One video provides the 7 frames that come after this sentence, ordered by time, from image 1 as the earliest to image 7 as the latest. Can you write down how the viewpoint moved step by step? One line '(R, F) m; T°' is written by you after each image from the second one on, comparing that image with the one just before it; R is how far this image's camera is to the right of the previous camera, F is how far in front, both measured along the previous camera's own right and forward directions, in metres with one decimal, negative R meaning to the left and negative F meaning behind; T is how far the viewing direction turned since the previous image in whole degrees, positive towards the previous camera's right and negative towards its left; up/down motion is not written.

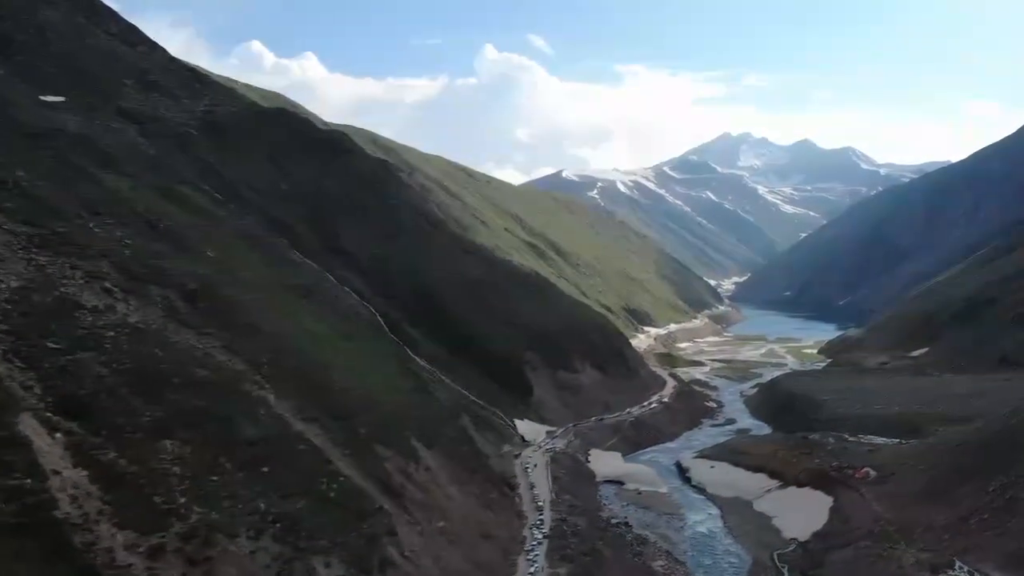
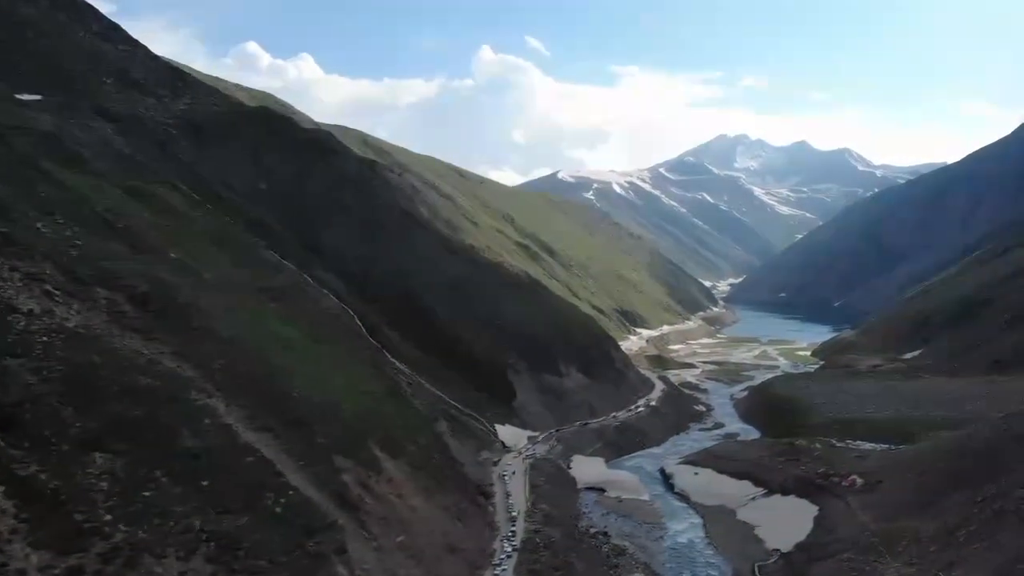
(+1.1, +1.3) m; 0°
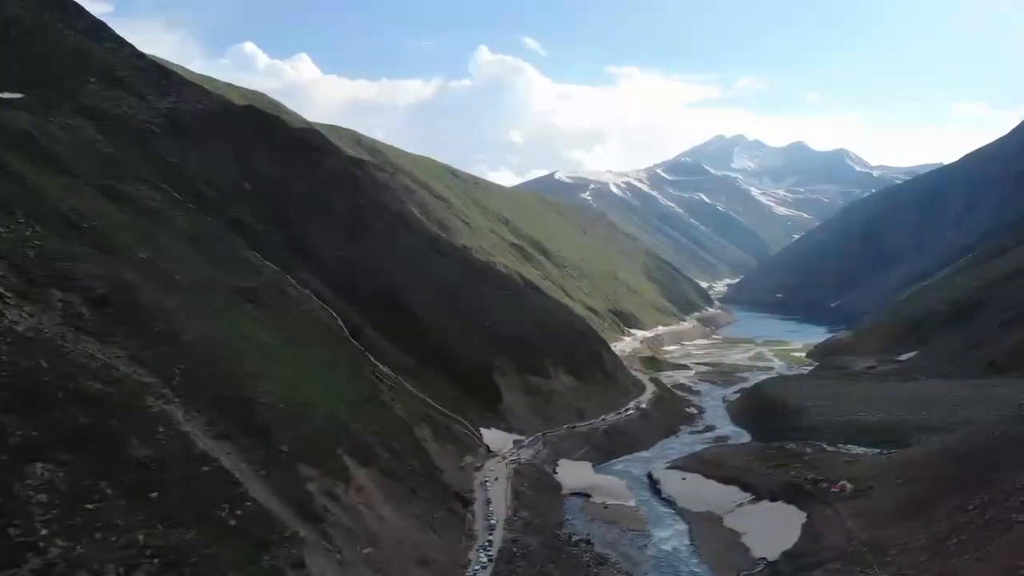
(+0.9, +1.0) m; 0°
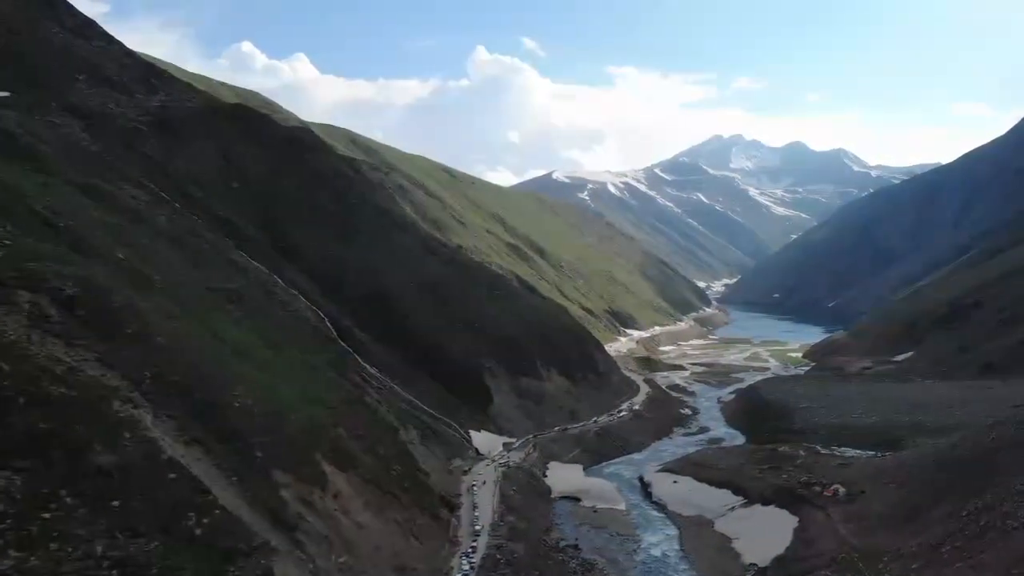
(+0.6, +0.7) m; 0°
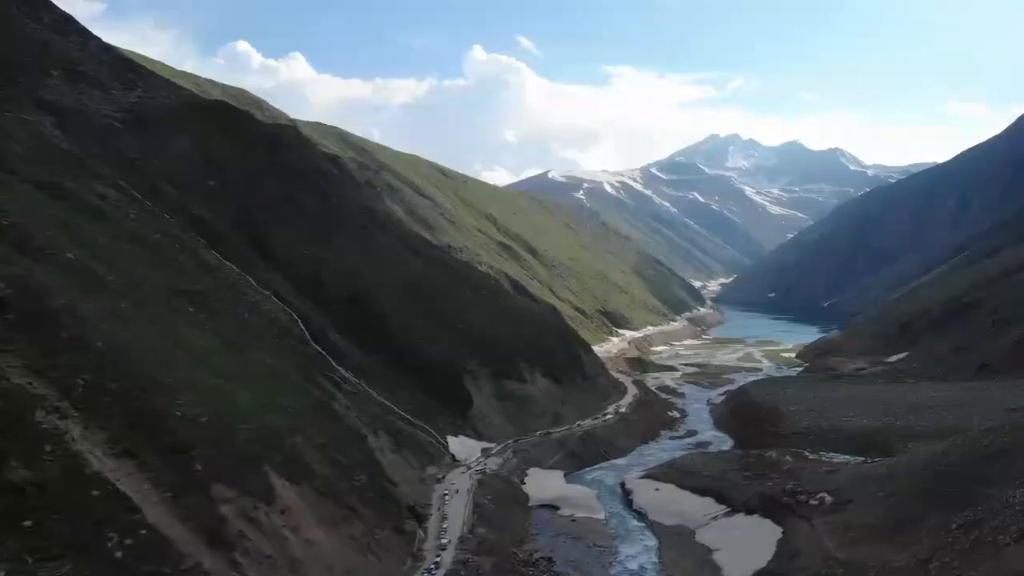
(+1.2, +1.6) m; 0°
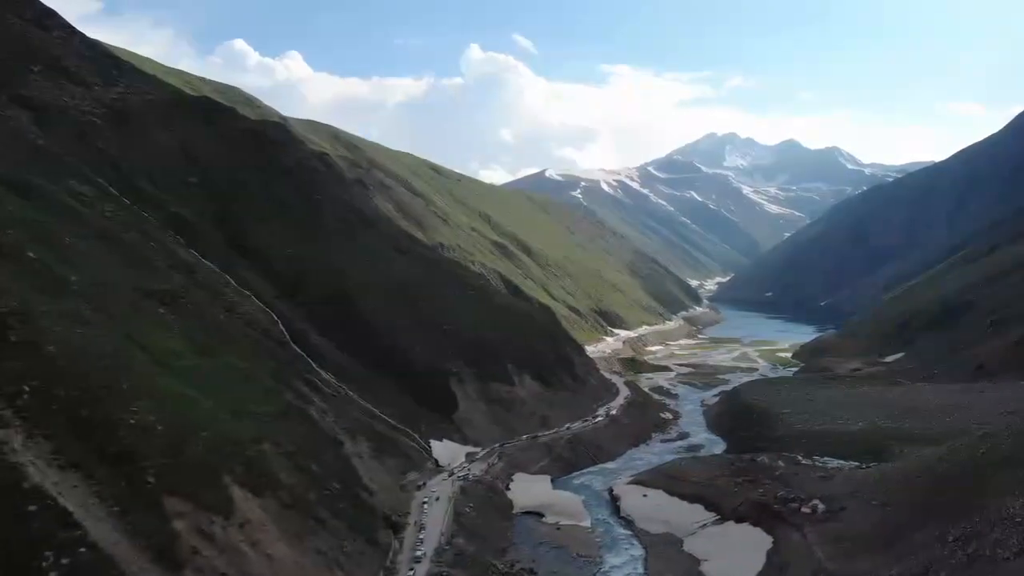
(+0.8, +1.4) m; 0°
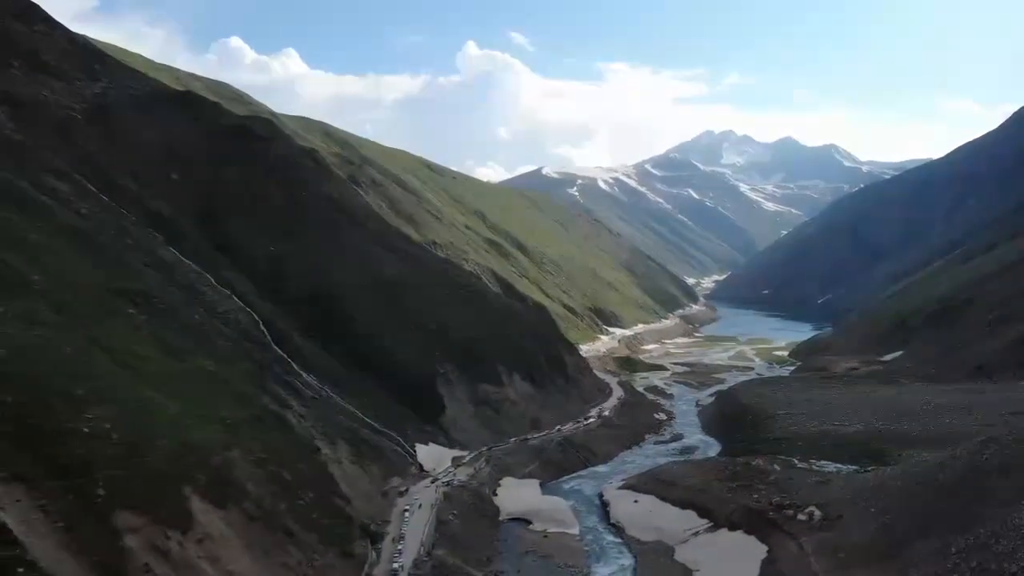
(+0.6, +1.5) m; 0°
